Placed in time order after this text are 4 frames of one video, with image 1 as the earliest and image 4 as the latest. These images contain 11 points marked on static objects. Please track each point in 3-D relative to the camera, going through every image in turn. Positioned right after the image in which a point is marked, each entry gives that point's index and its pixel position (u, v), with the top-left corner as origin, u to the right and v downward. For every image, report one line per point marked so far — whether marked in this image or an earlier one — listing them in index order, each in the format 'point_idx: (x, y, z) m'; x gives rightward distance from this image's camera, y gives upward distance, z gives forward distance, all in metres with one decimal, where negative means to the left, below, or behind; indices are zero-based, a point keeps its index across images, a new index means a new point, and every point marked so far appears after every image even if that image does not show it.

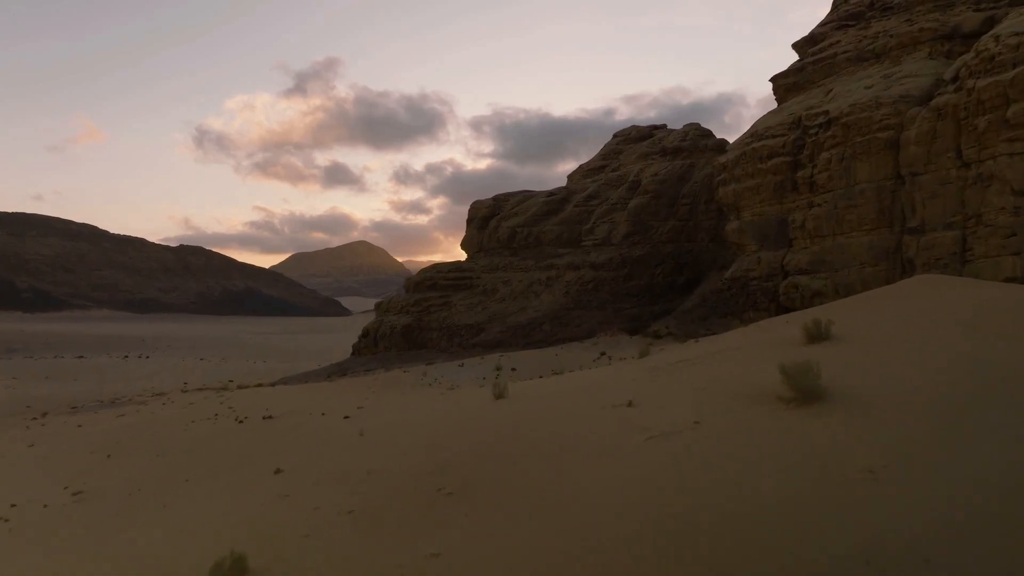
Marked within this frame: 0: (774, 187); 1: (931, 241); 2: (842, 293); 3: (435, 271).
0: (+5.2, +2.0, +13.0) m
1: (+6.7, +0.8, +10.5) m
2: (+5.8, -0.1, +11.5) m
3: (-2.3, +0.5, +19.3) m
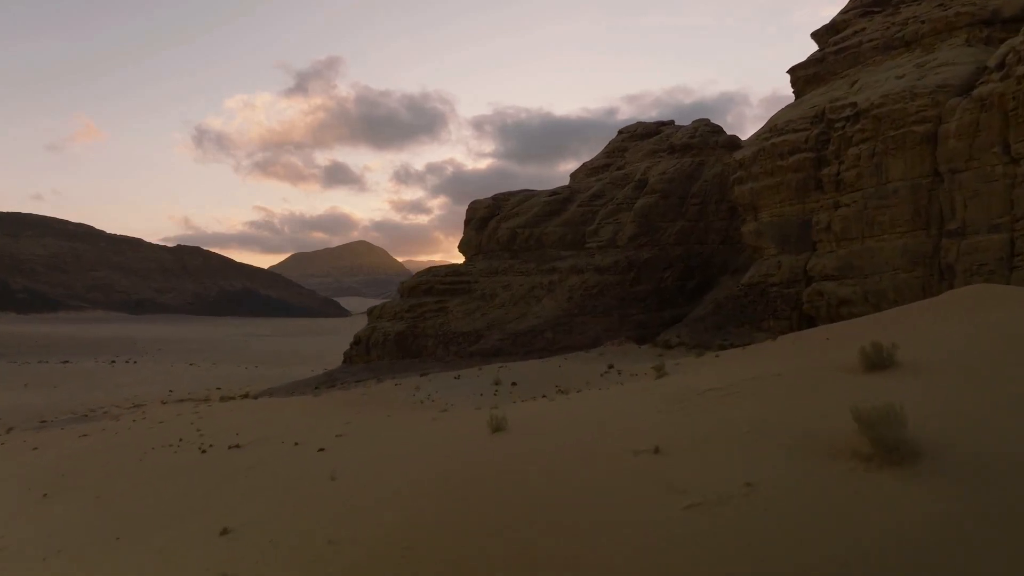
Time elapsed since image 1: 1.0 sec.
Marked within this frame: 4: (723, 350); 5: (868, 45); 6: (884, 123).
0: (+5.2, +1.9, +12.0) m
1: (+6.7, +0.6, +9.5) m
2: (+5.8, -0.2, +10.5) m
3: (-2.3, +0.4, +18.3) m
4: (+3.8, -1.1, +11.9) m
5: (+6.8, +4.7, +12.6) m
6: (+6.0, +2.7, +10.6) m
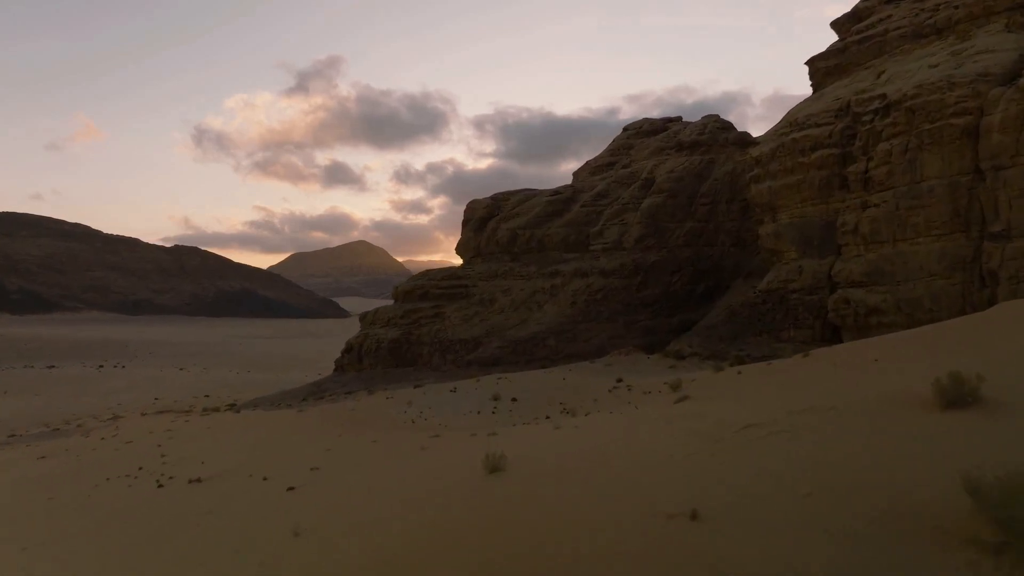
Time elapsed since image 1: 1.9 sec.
0: (+5.2, +1.8, +11.1) m
1: (+6.7, +0.5, +8.6) m
2: (+5.8, -0.3, +9.6) m
3: (-2.3, +0.3, +17.4) m
4: (+3.8, -1.3, +11.0) m
5: (+6.8, +4.5, +11.7) m
6: (+6.0, +2.5, +9.7) m
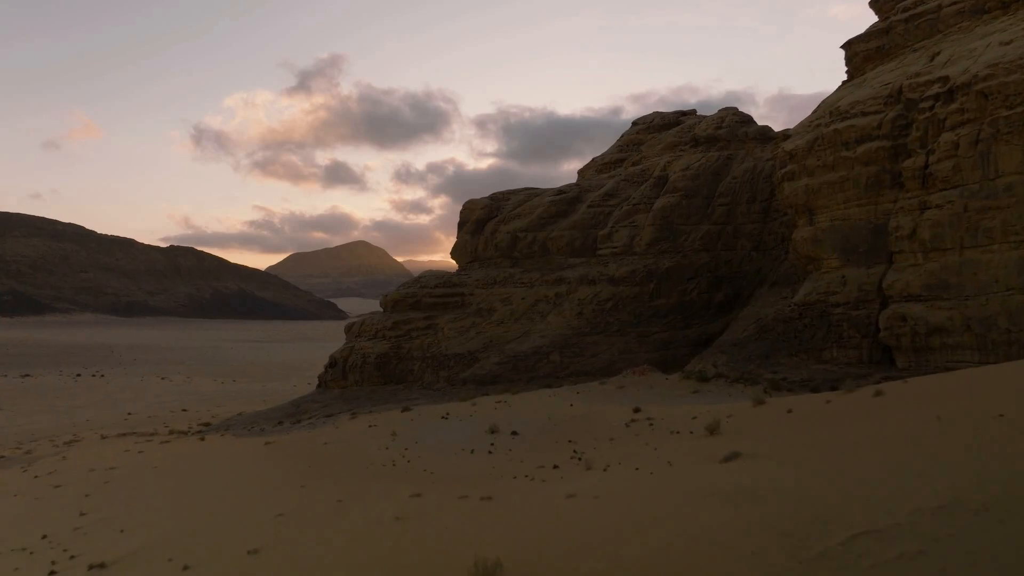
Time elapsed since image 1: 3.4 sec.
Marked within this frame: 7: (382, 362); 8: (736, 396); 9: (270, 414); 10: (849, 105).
0: (+5.2, +1.6, +9.6) m
1: (+6.7, +0.3, +7.1) m
2: (+5.8, -0.5, +8.2) m
3: (-2.2, +0.1, +15.9) m
4: (+3.8, -1.5, +9.6) m
5: (+6.9, +4.3, +10.3) m
6: (+6.0, +2.3, +8.2) m
7: (-2.9, -1.6, +14.8) m
8: (+3.1, -1.5, +9.3) m
9: (-5.0, -2.6, +13.8) m
10: (+5.2, +2.8, +10.2) m
